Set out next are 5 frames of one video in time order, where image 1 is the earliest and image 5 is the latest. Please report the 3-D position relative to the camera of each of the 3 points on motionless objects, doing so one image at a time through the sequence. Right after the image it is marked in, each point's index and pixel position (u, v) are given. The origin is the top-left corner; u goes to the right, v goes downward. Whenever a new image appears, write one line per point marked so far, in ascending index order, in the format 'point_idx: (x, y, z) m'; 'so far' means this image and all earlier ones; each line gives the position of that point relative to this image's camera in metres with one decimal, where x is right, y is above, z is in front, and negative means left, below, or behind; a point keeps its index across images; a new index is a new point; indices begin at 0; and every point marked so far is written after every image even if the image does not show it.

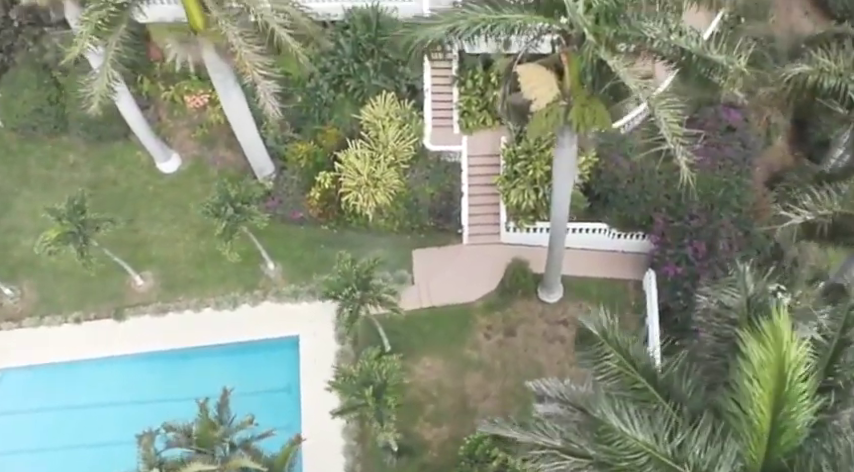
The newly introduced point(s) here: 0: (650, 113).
0: (+3.6, +2.0, +12.5) m
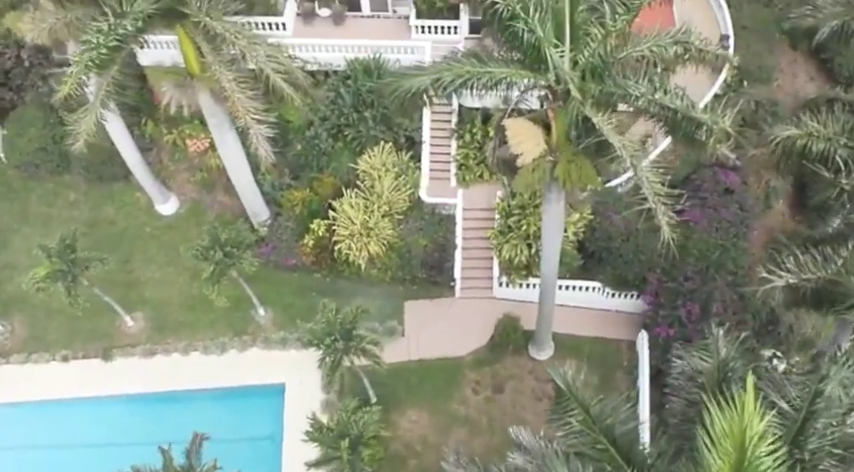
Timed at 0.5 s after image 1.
0: (+3.3, +1.0, +12.4) m
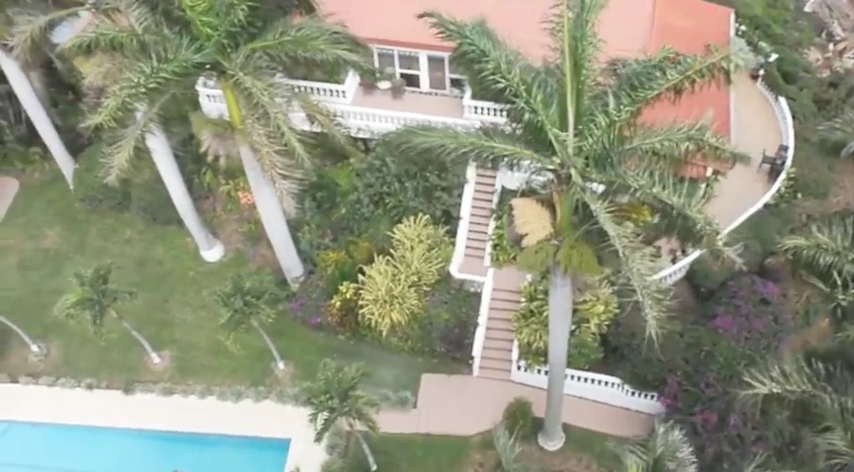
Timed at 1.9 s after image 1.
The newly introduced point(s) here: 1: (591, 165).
0: (+3.1, -0.4, +12.2) m
1: (+2.6, +1.2, +12.5) m
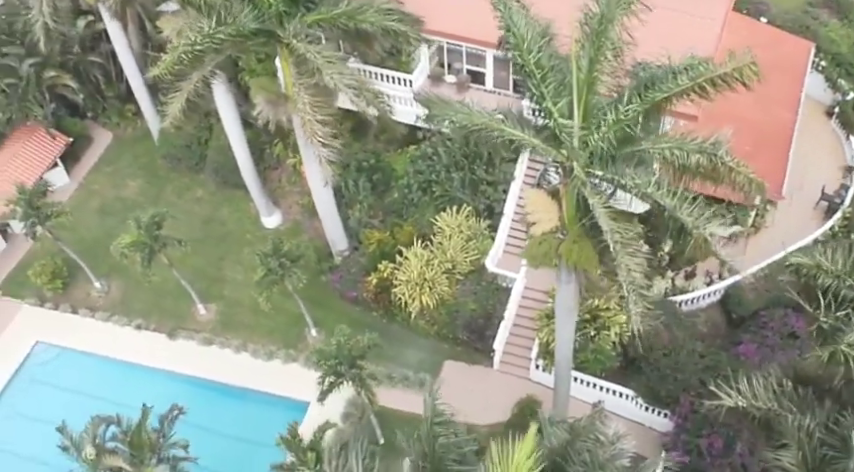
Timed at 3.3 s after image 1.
0: (+3.0, -0.3, +12.5) m
1: (+2.8, +1.3, +12.8) m
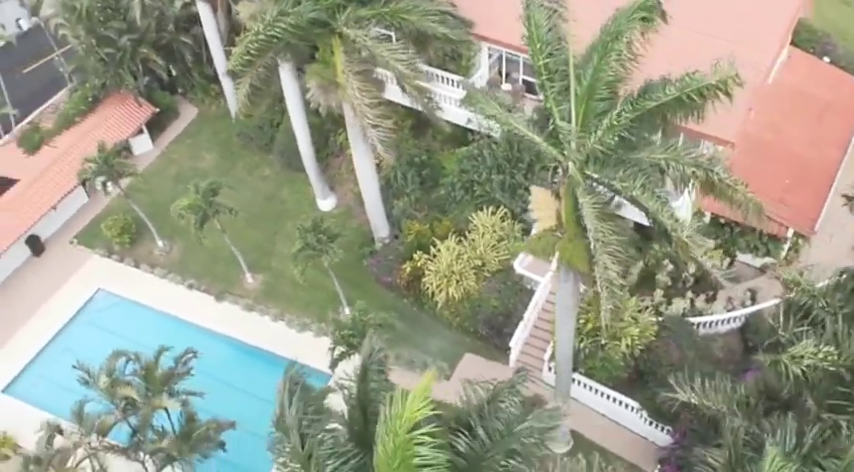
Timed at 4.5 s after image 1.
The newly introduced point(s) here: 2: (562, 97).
0: (+2.9, -0.3, +13.3) m
1: (+2.9, +1.3, +13.7) m
2: (+2.5, +2.5, +13.9) m
